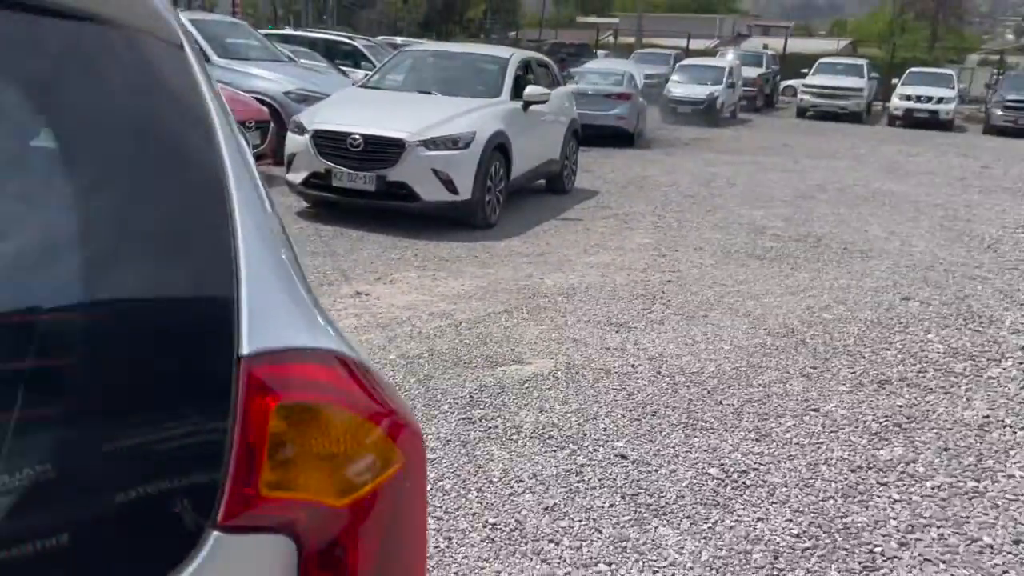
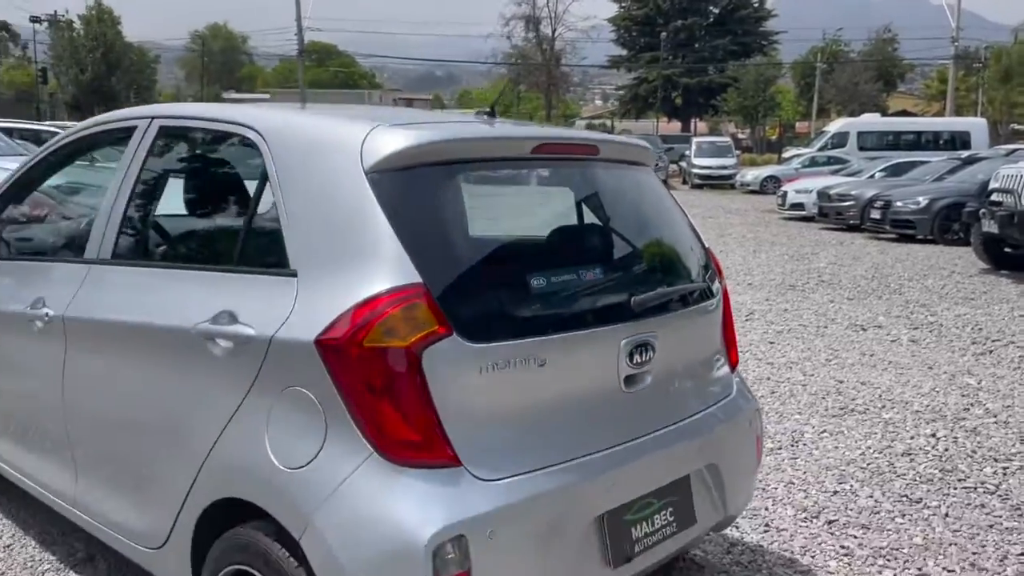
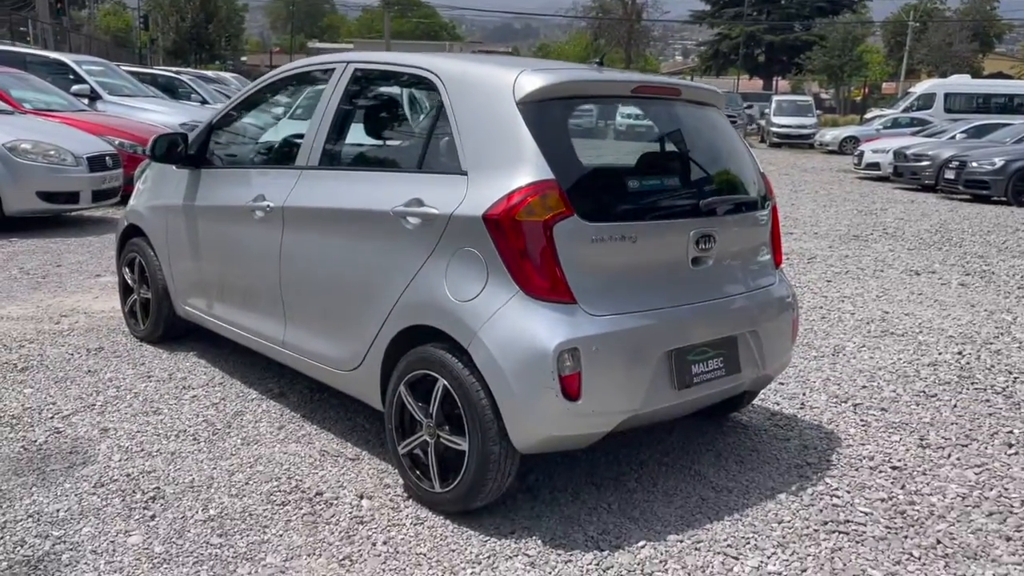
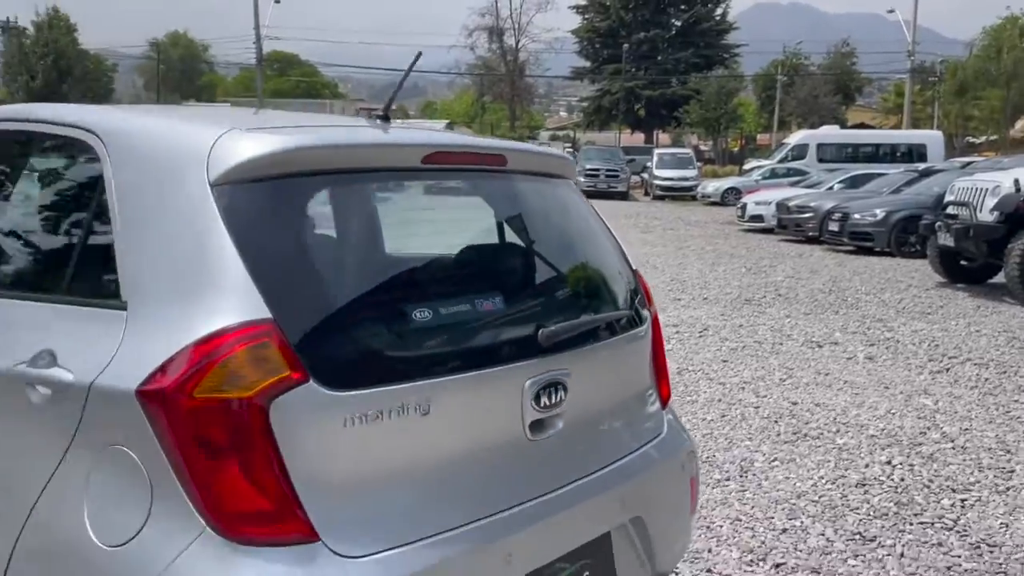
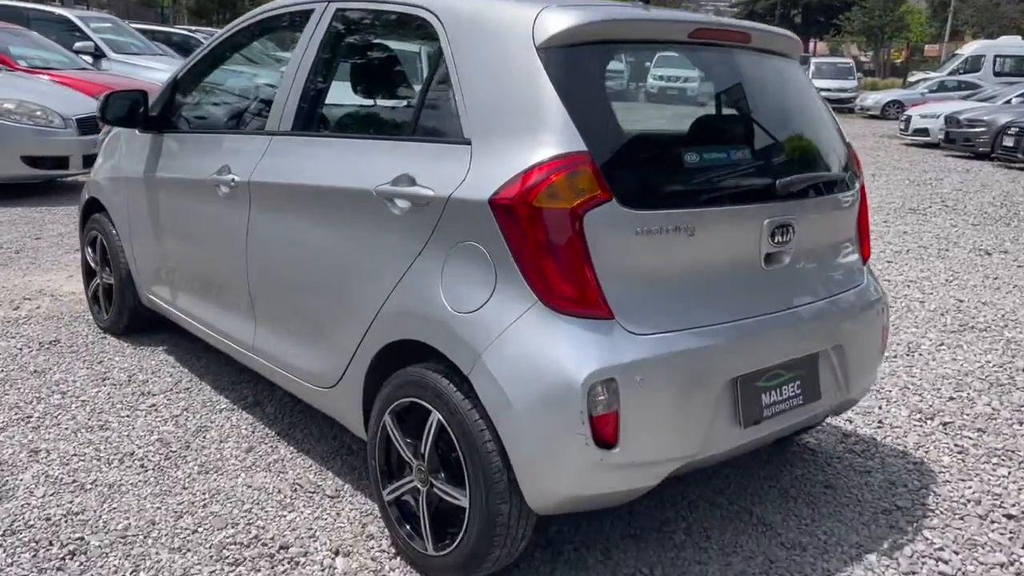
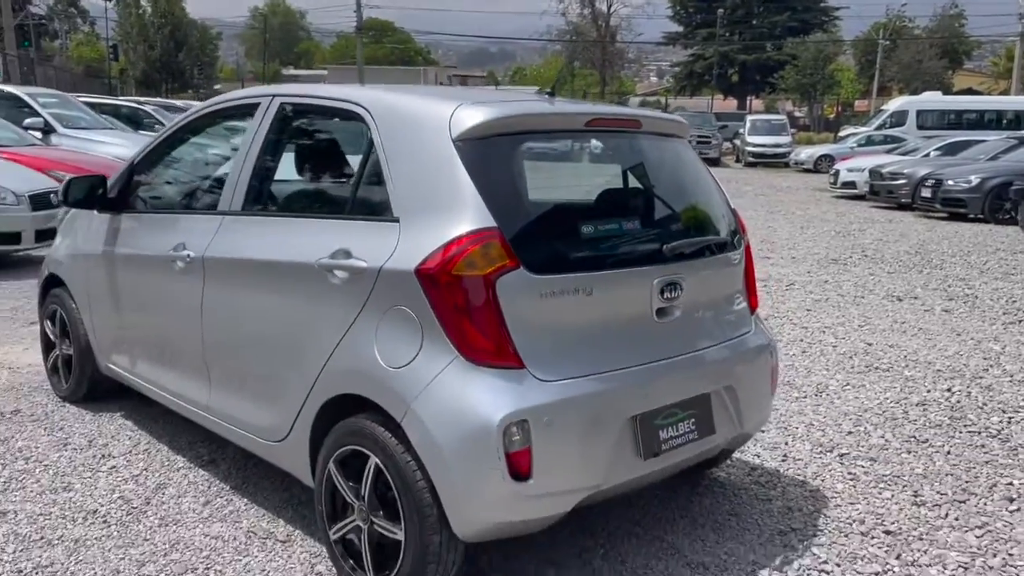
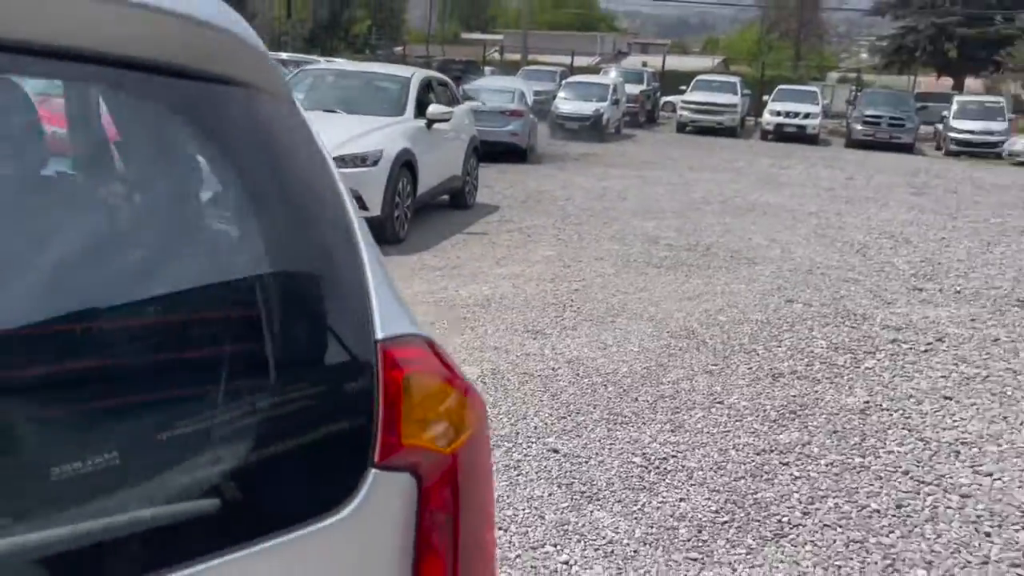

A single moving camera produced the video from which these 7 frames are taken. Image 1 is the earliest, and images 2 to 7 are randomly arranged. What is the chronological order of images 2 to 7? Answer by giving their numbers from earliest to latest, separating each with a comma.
7, 4, 2, 6, 3, 5
